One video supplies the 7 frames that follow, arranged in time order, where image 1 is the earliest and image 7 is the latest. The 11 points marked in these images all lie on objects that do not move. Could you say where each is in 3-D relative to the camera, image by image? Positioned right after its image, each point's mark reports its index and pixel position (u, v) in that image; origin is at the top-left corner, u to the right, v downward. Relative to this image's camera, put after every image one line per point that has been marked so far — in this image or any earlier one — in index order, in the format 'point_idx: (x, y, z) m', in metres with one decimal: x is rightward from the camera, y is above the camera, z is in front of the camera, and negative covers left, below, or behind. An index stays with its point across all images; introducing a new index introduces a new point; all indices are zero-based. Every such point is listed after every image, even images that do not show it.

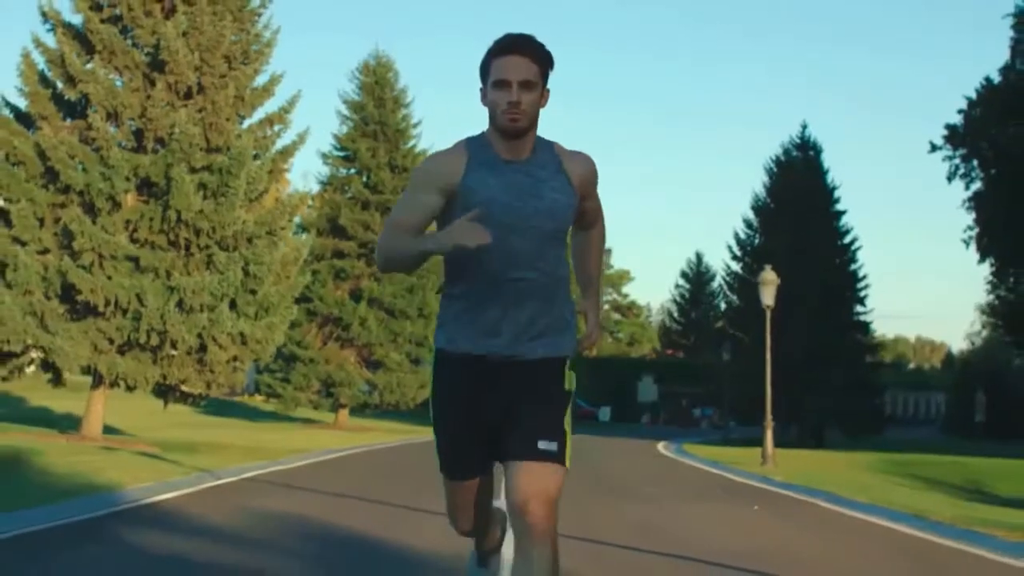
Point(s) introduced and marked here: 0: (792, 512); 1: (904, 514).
0: (+3.3, -2.6, +16.5) m
1: (+4.6, -2.7, +16.7) m
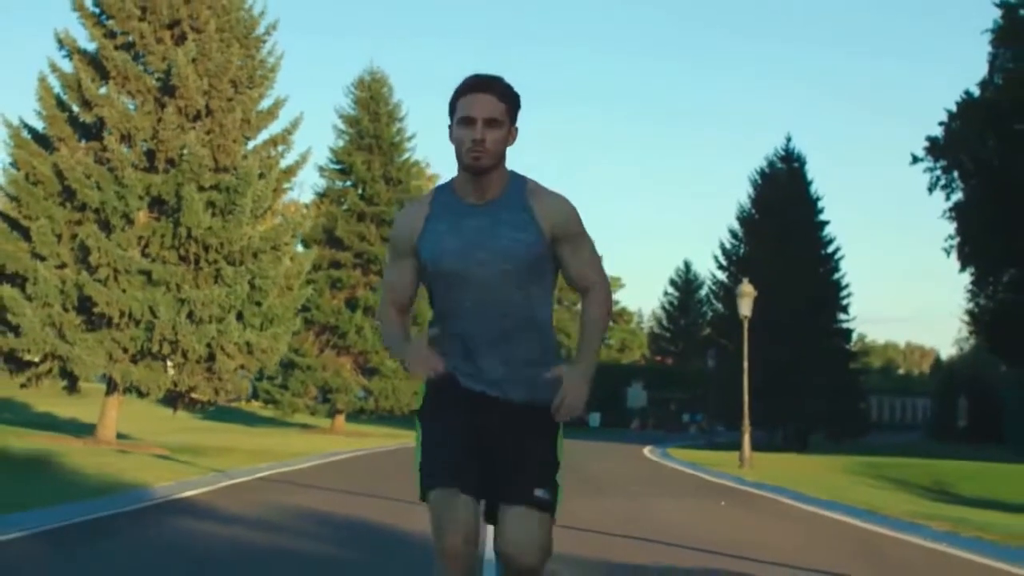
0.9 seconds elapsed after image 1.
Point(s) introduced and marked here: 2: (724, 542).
0: (+3.2, -2.8, +18.2) m
1: (+4.5, -2.9, +18.4) m
2: (+2.2, -2.5, +14.3) m
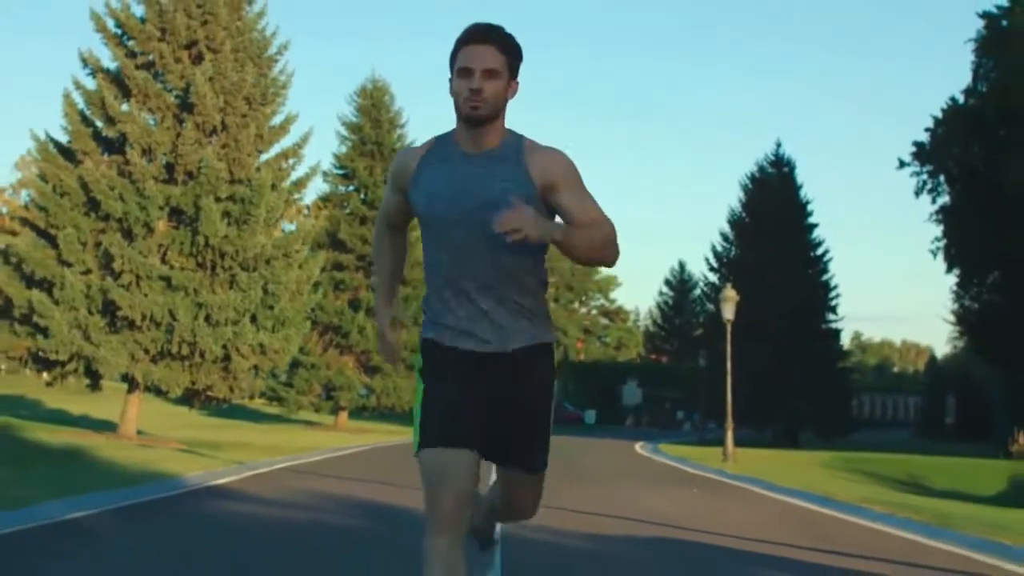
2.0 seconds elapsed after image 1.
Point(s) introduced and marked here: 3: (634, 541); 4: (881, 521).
0: (+3.2, -3.0, +20.2) m
1: (+4.4, -3.0, +20.4) m
2: (+2.1, -2.7, +16.3) m
3: (+1.2, -2.4, +13.2) m
4: (+4.2, -2.7, +16.2) m
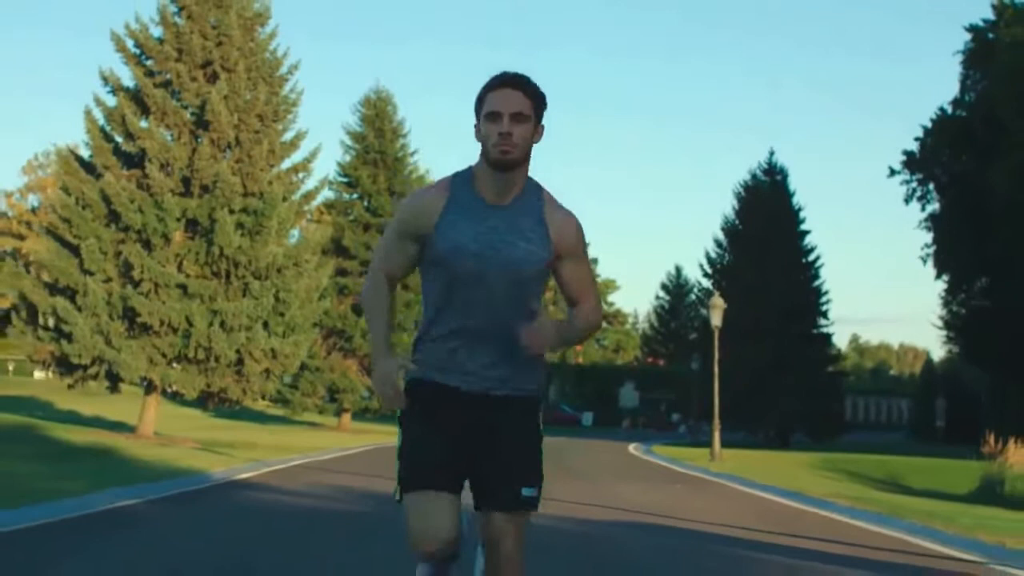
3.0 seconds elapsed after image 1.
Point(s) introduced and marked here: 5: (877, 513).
0: (+3.1, -3.2, +22.0) m
1: (+4.4, -3.2, +22.1) m
2: (+2.1, -2.9, +18.1) m
3: (+1.2, -2.5, +14.9) m
4: (+4.2, -2.9, +18.0) m
5: (+4.5, -2.8, +17.2) m
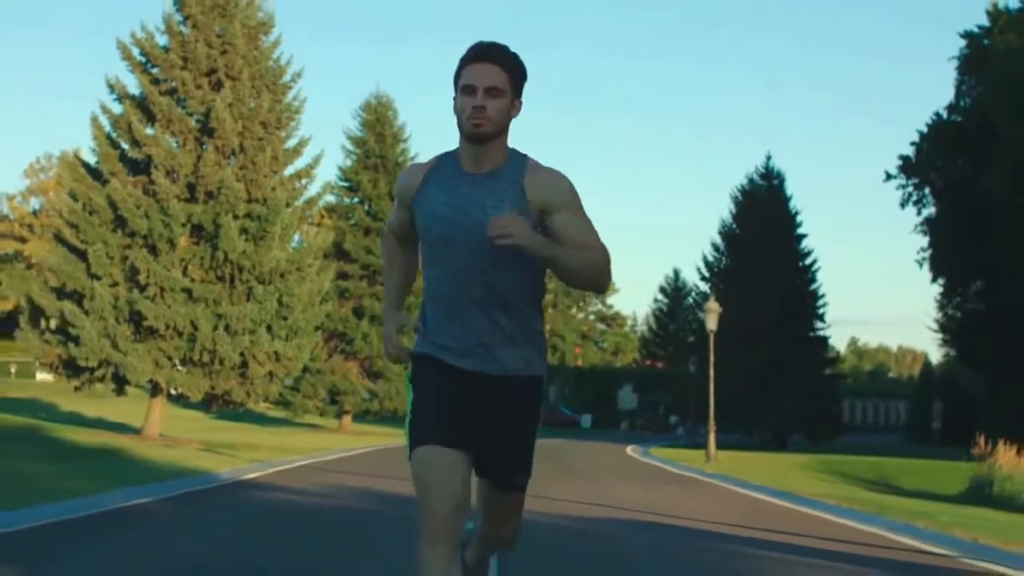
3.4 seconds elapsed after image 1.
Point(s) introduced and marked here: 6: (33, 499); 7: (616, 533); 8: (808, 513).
0: (+3.1, -3.3, +22.6) m
1: (+4.4, -3.3, +22.7) m
2: (+2.1, -2.9, +18.7) m
3: (+1.2, -2.6, +15.5) m
4: (+4.2, -2.9, +18.6) m
5: (+4.5, -2.8, +17.8) m
6: (-5.8, -2.5, +17.1) m
7: (+1.1, -2.5, +14.5) m
8: (+3.7, -2.8, +17.6) m
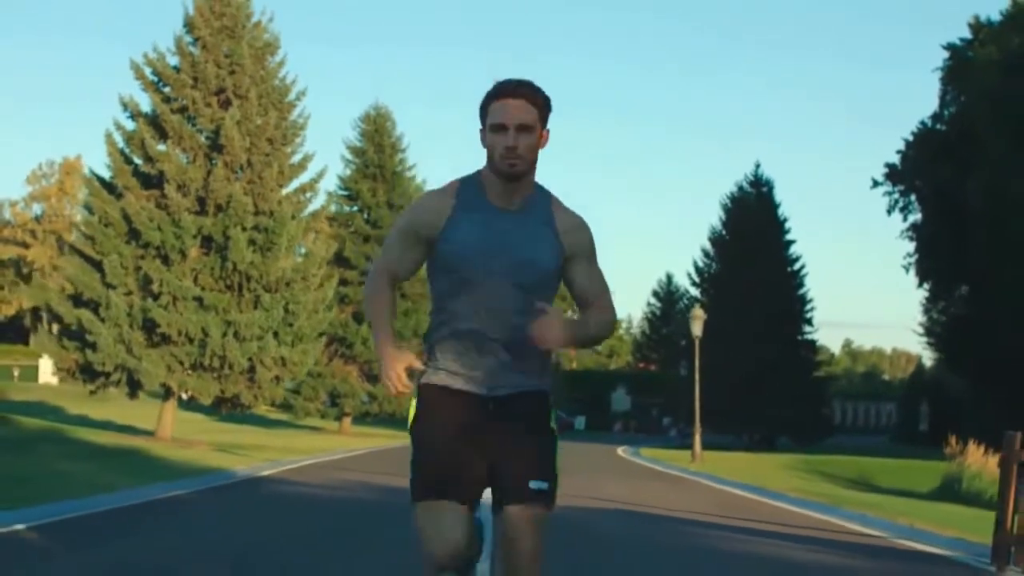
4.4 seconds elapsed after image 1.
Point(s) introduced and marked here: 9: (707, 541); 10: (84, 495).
0: (+3.0, -3.5, +24.4) m
1: (+4.3, -3.5, +24.5) m
2: (+2.0, -3.1, +20.5) m
3: (+1.1, -2.8, +17.3) m
4: (+4.1, -3.1, +20.4) m
5: (+4.4, -3.0, +19.6) m
6: (-5.8, -2.7, +18.8) m
7: (+1.0, -2.7, +16.2) m
8: (+3.7, -3.0, +19.4) m
9: (+2.0, -2.6, +14.5) m
10: (-5.7, -2.8, +18.9) m
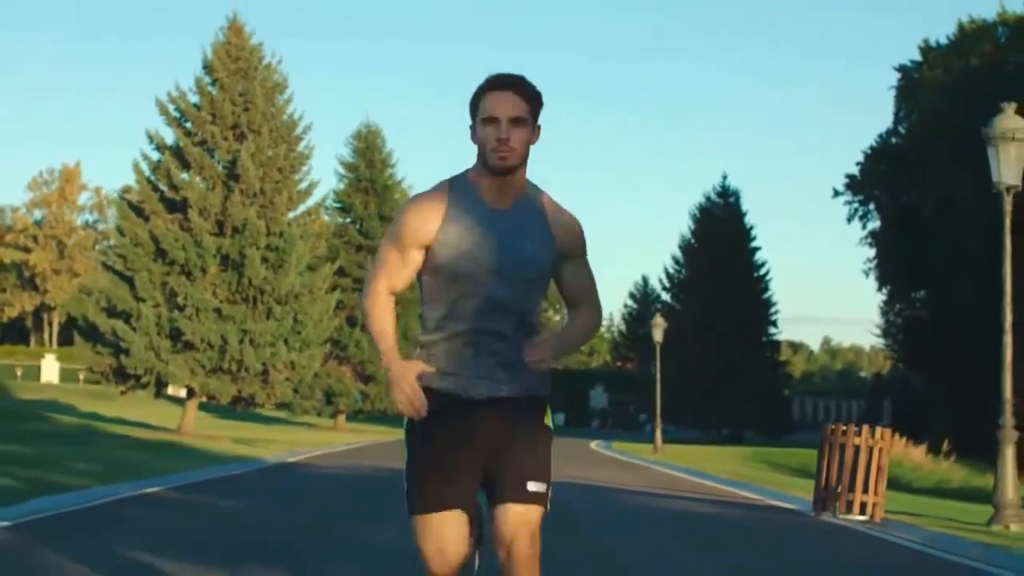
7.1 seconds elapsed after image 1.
0: (+2.6, -3.8, +29.3) m
1: (+3.9, -3.8, +29.4) m
2: (+1.7, -3.5, +25.4) m
3: (+0.8, -3.2, +22.2) m
4: (+3.8, -3.5, +25.3) m
5: (+4.1, -3.4, +24.6) m
6: (-6.2, -3.1, +23.6) m
7: (+0.8, -3.1, +21.1) m
8: (+3.3, -3.4, +24.3) m
9: (+1.8, -3.0, +19.4) m
10: (-6.1, -3.2, +23.7) m
